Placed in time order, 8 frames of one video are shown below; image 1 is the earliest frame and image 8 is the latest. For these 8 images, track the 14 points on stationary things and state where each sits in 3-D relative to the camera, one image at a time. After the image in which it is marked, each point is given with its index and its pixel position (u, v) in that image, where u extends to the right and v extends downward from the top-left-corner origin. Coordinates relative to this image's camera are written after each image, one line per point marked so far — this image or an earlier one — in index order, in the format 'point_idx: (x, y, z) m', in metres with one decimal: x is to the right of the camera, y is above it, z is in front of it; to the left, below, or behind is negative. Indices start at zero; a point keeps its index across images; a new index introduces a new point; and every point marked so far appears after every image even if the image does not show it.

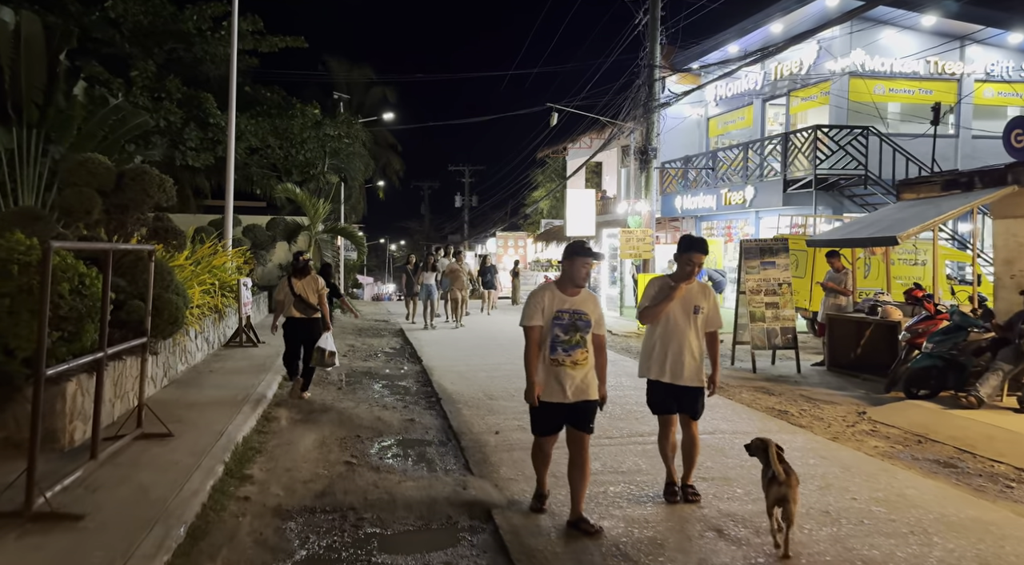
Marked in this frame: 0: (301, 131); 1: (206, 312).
0: (-5.4, +3.8, +19.9) m
1: (-4.2, -0.4, +10.7) m
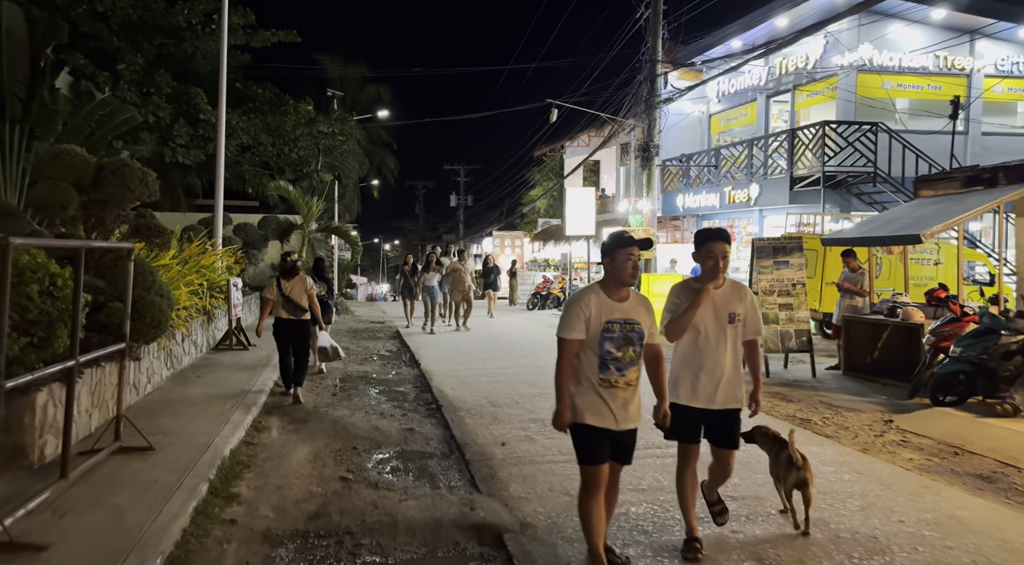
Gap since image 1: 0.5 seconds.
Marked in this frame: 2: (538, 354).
0: (-5.5, +3.8, +19.4) m
1: (-4.2, -0.4, +10.2) m
2: (+0.4, -1.1, +11.6) m
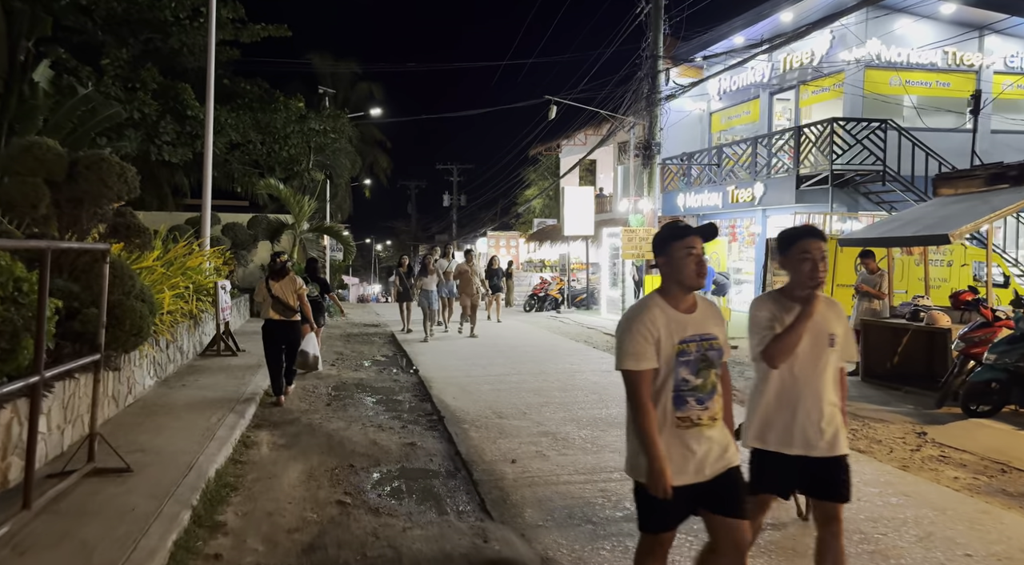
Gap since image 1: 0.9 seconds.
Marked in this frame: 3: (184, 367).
0: (-5.5, +3.8, +18.9) m
1: (-4.2, -0.5, +9.7) m
2: (+0.4, -1.1, +11.1) m
3: (-4.2, -1.1, +9.9) m
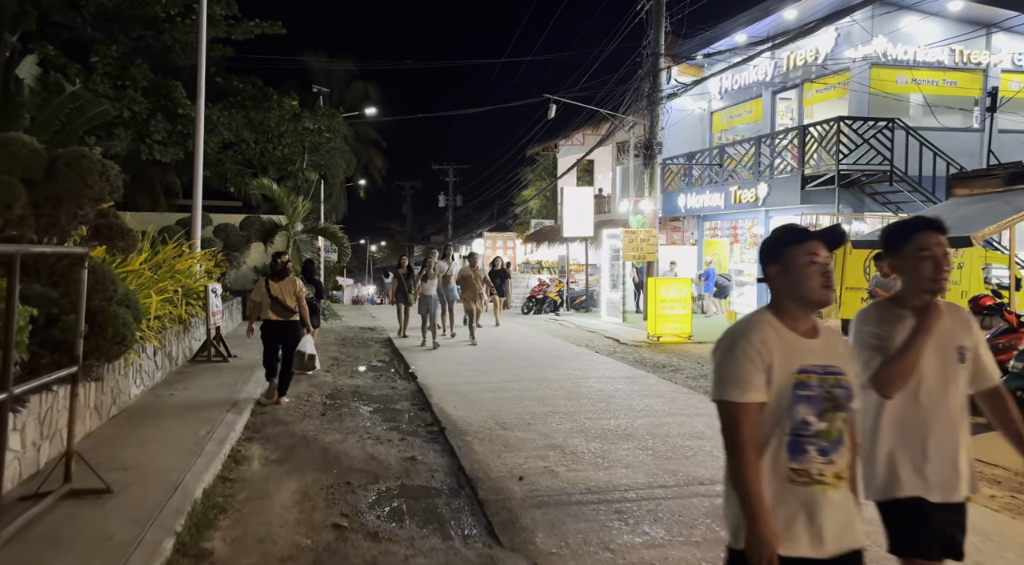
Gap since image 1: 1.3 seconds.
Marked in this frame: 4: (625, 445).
0: (-5.6, +3.7, +18.5) m
1: (-4.1, -0.5, +9.3) m
2: (+0.4, -1.1, +10.7) m
3: (-4.1, -1.1, +9.5) m
4: (+0.9, -1.3, +6.4) m
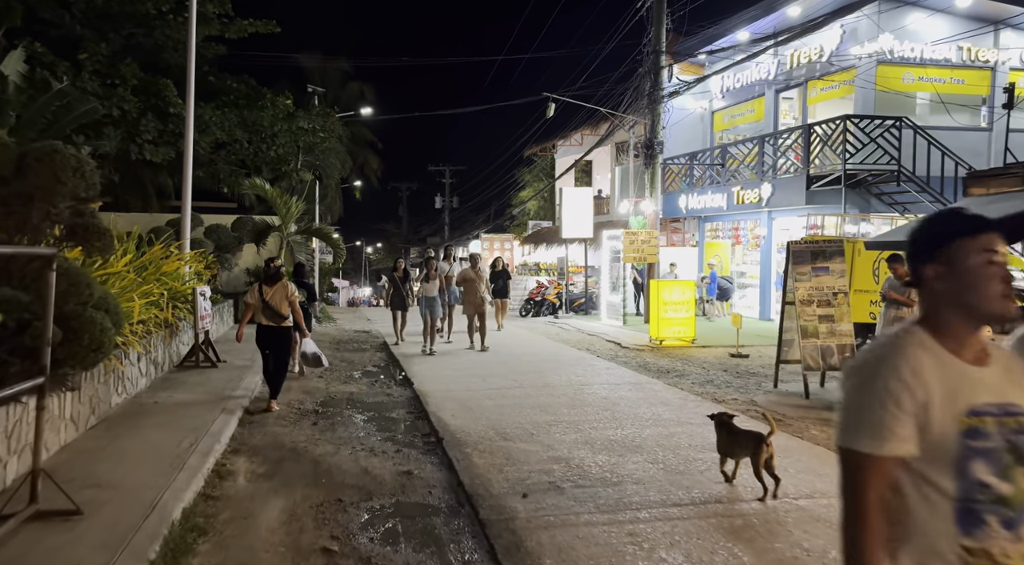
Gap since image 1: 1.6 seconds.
0: (-5.6, +3.7, +18.1) m
1: (-4.1, -0.5, +8.9) m
2: (+0.4, -1.2, +10.4) m
3: (-4.1, -1.2, +9.2) m
4: (+0.9, -1.3, +6.0) m
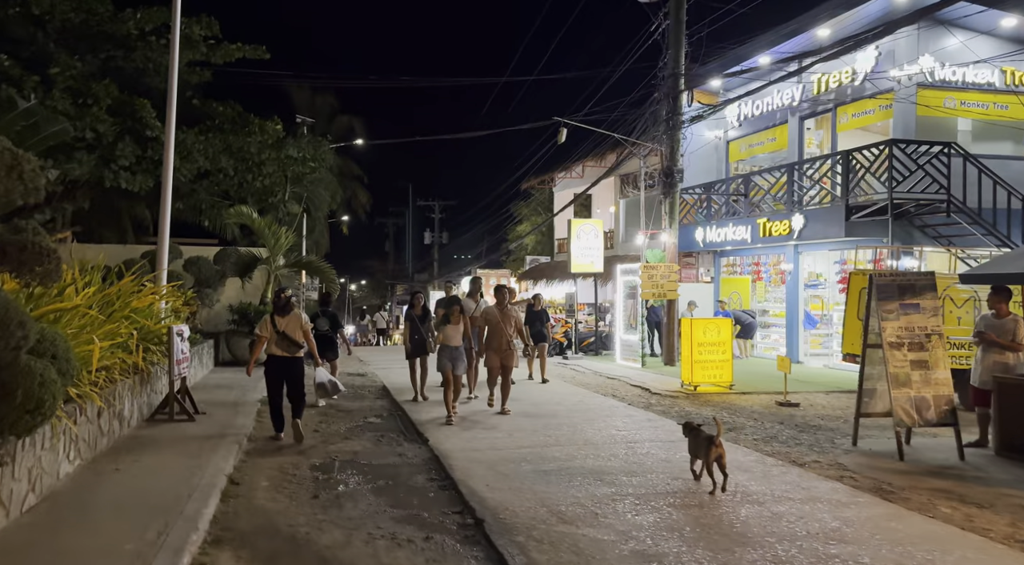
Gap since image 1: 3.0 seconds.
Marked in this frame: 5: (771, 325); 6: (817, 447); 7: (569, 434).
0: (-5.4, +2.9, +16.8) m
1: (-3.8, -0.9, +7.4) m
2: (+0.8, -1.6, +8.9) m
3: (-3.8, -1.5, +7.6) m
4: (+1.4, -1.6, +4.6) m
5: (+5.9, -1.0, +17.8) m
6: (+3.2, -1.7, +8.2) m
7: (+0.6, -1.6, +8.3) m
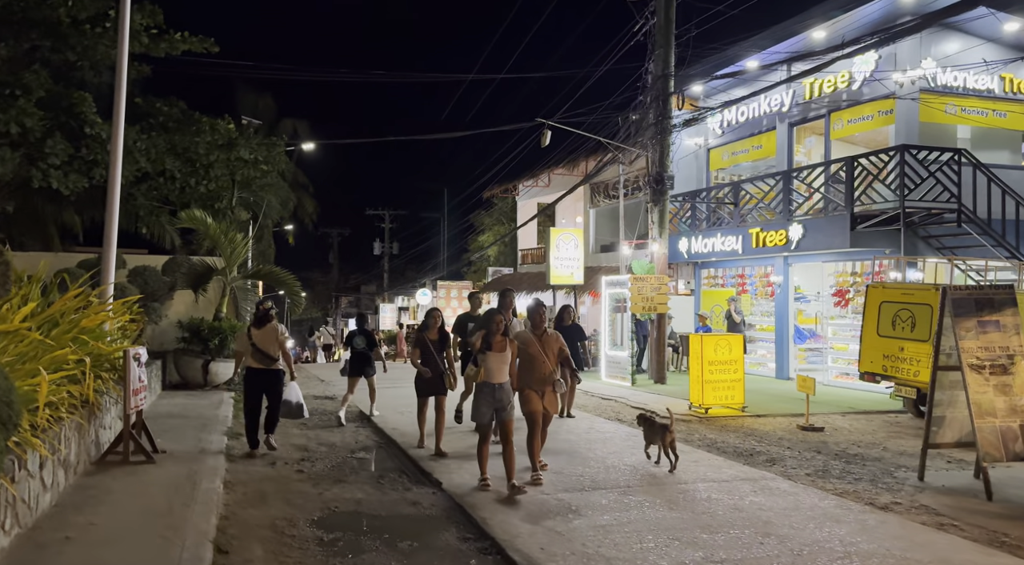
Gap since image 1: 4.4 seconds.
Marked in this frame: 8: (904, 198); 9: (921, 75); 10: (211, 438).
0: (-5.9, +2.6, +15.2) m
1: (-3.4, -1.0, +6.0) m
2: (+0.9, -1.8, +7.8) m
3: (-3.5, -1.6, +6.1) m
4: (+1.9, -1.7, +3.5) m
5: (+5.3, -1.3, +17.1) m
6: (+3.4, -1.9, +7.3) m
7: (+0.8, -1.8, +7.2) m
8: (+6.1, +1.3, +12.2) m
9: (+6.9, +3.5, +13.3) m
10: (-3.4, -1.8, +8.9) m
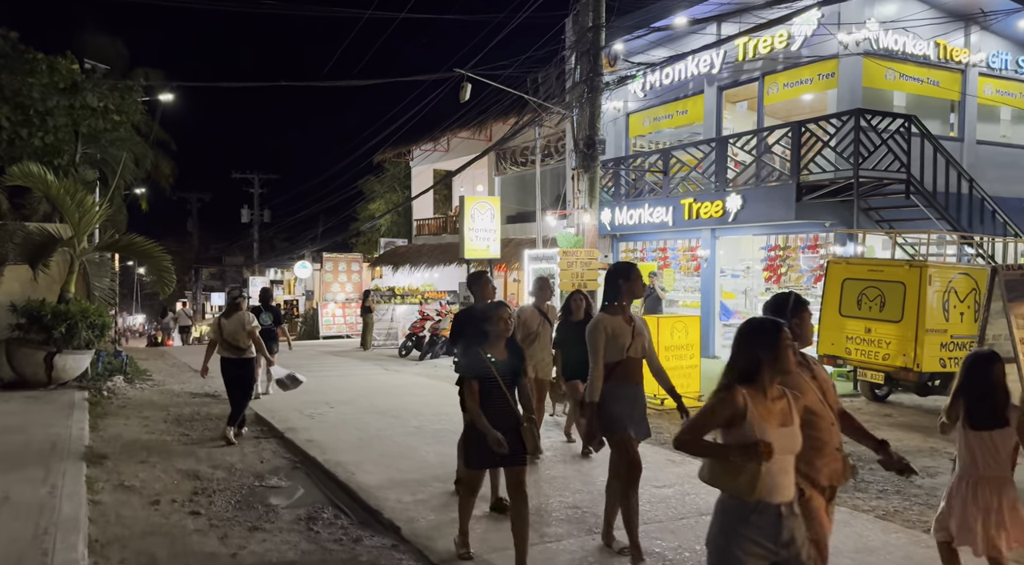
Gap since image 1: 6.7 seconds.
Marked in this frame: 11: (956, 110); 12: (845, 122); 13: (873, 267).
0: (-7.3, +3.1, +12.3) m
1: (-3.4, -0.9, +3.7) m
2: (+0.7, -1.6, +6.4) m
3: (-3.4, -1.5, +3.9) m
4: (+2.3, -1.7, +2.3) m
5: (+3.4, -0.7, +16.2) m
6: (+3.2, -1.7, +6.3) m
7: (+0.6, -1.6, +5.7) m
8: (+5.0, +1.7, +11.5) m
9: (+5.7, +3.9, +12.5) m
10: (-3.8, -1.6, +6.6) m
11: (+7.9, +3.0, +13.8) m
12: (+4.9, +2.4, +11.6) m
13: (+4.6, +0.2, +9.9) m
